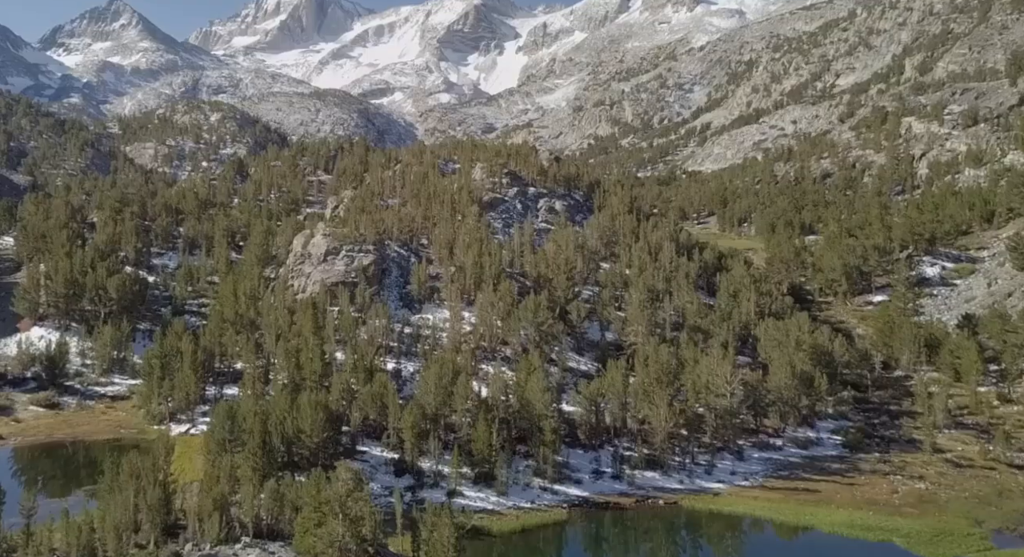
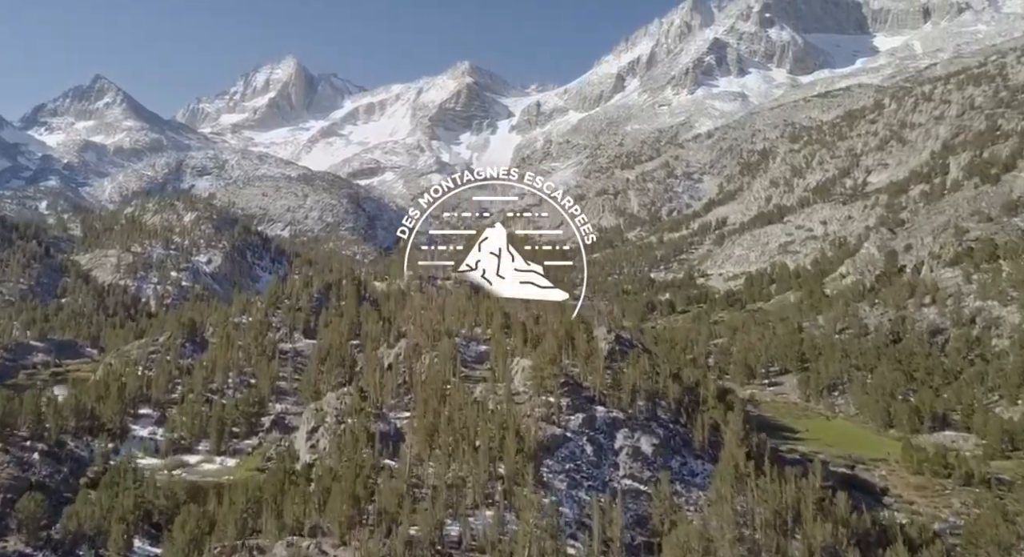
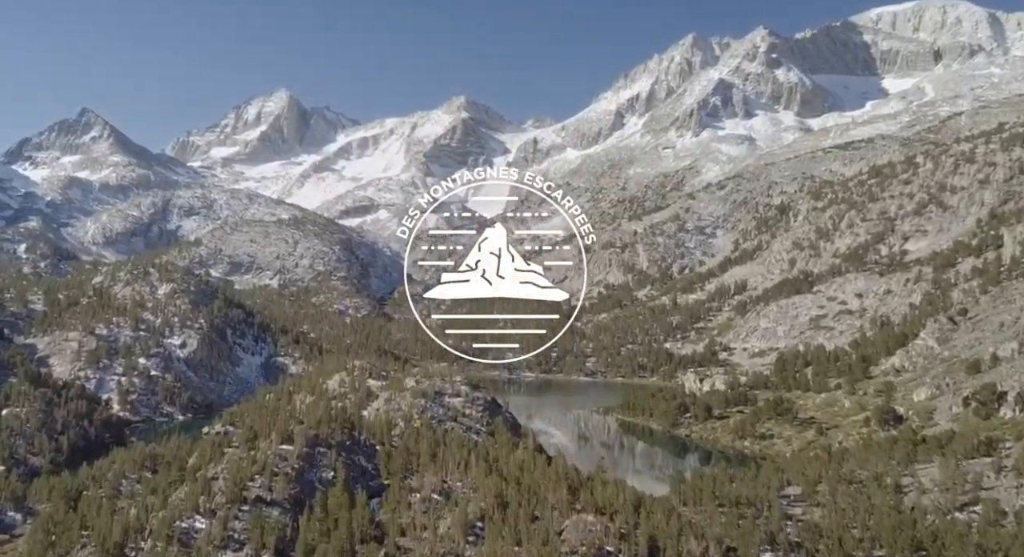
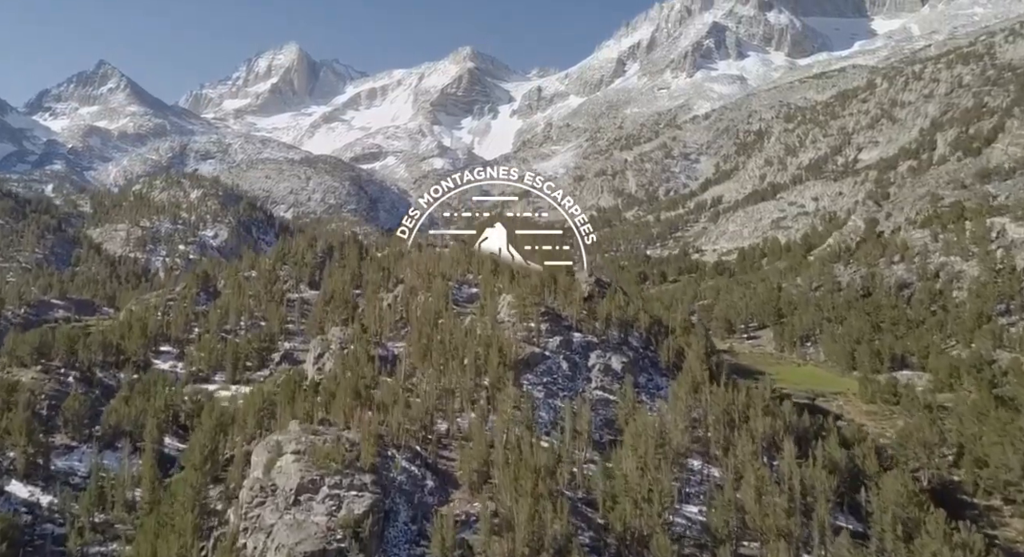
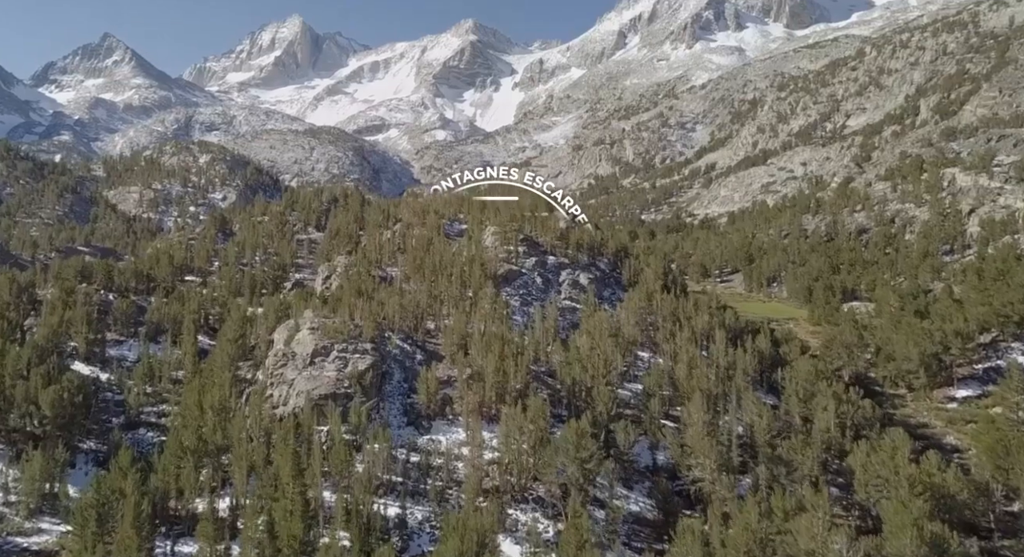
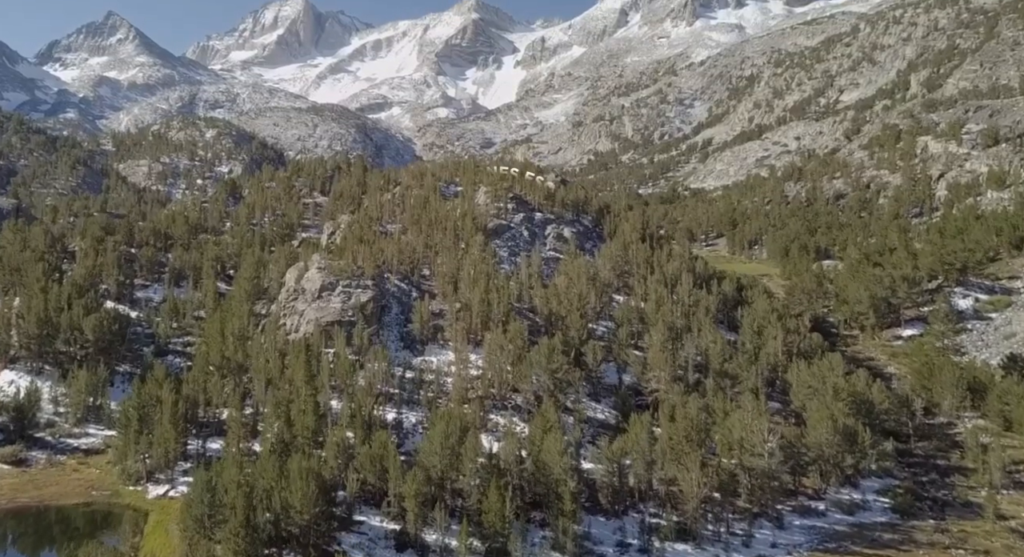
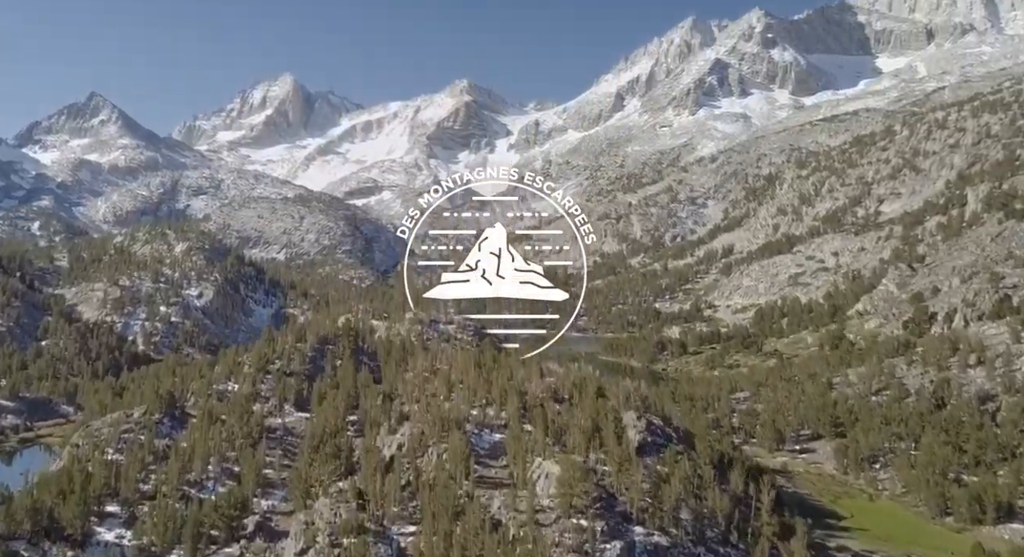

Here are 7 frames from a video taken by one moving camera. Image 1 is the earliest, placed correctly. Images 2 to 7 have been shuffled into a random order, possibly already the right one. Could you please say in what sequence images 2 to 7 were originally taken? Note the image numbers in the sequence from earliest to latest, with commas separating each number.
6, 5, 4, 2, 7, 3
